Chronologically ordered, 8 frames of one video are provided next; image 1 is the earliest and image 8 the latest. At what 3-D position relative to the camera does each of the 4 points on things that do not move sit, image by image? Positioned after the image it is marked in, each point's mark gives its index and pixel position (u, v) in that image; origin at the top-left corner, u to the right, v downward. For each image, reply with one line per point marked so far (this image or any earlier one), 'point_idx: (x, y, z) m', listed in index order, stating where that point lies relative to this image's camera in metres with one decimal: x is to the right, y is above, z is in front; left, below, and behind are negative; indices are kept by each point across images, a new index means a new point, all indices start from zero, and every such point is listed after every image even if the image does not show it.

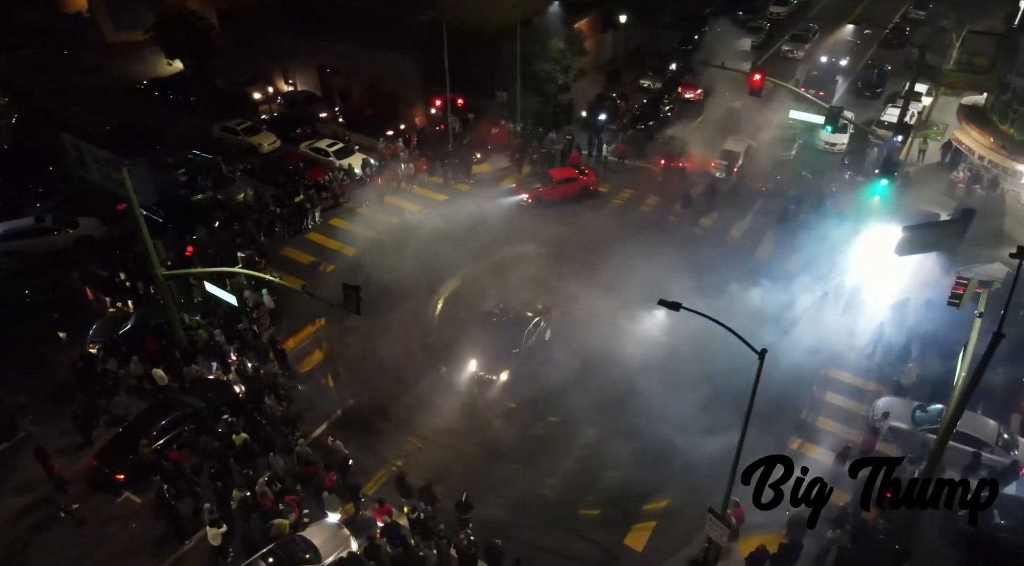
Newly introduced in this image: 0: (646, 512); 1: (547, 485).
0: (+3.6, -6.1, +18.5) m
1: (+0.9, -5.7, +19.0) m
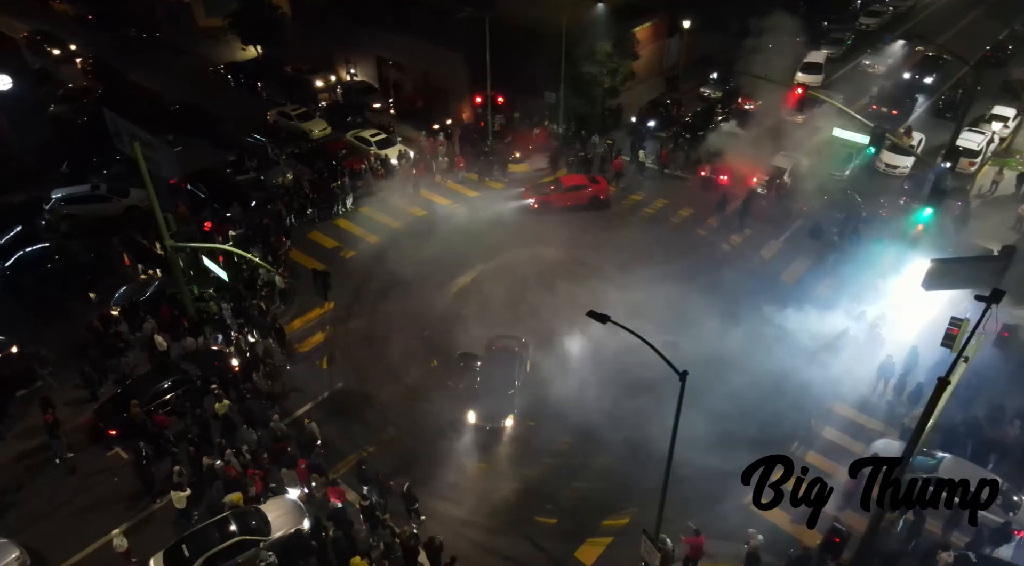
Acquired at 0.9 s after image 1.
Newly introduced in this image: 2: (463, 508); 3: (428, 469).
0: (+2.4, -6.4, +18.1) m
1: (-0.1, -5.7, +18.9) m
2: (-1.3, -6.0, +18.4) m
3: (-2.4, -5.3, +19.4) m
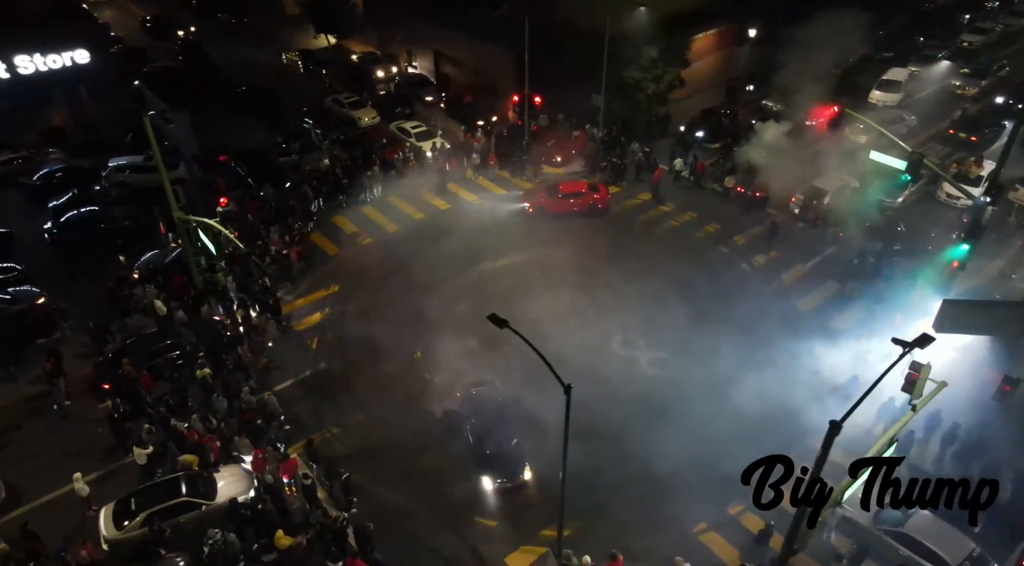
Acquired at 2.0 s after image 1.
0: (+0.8, -6.6, +17.8) m
1: (-1.6, -5.6, +18.9) m
2: (-2.8, -5.8, +18.6) m
3: (-3.7, -5.0, +19.7) m
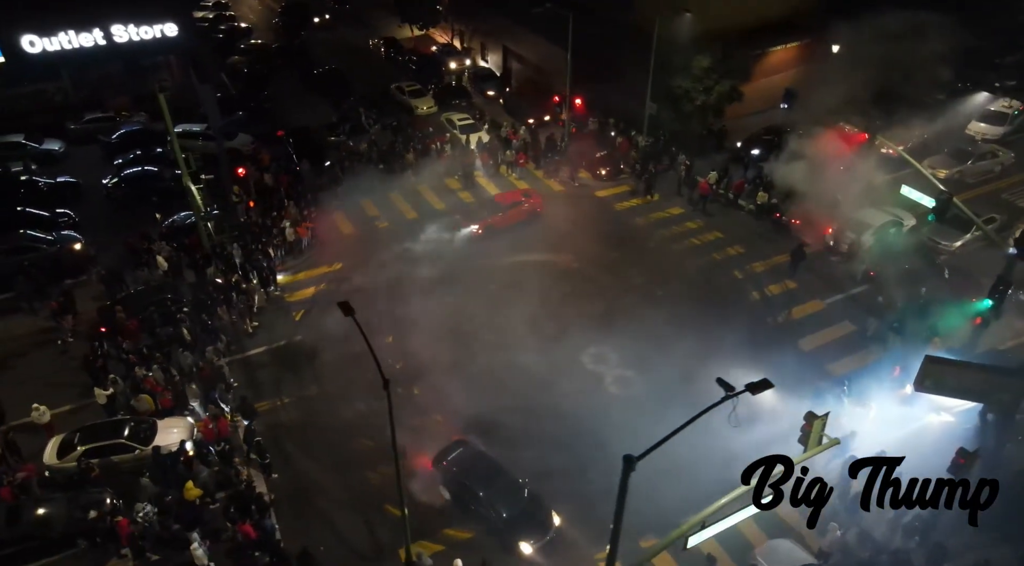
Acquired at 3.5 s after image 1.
0: (-1.8, -6.5, +17.6) m
1: (-3.8, -5.3, +19.2) m
2: (-5.1, -5.3, +19.0) m
3: (-5.6, -4.4, +20.3) m
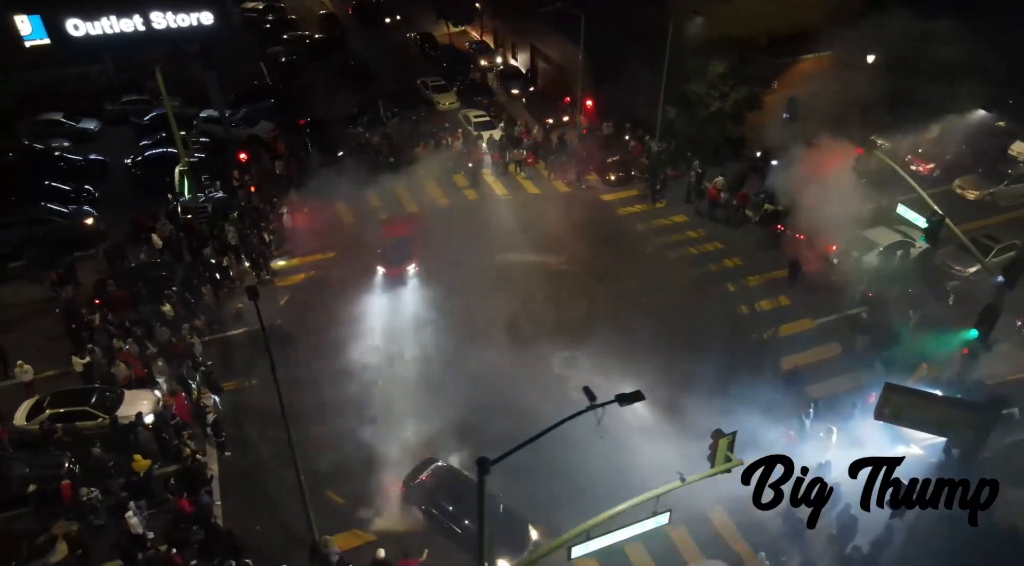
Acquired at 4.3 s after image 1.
0: (-3.4, -6.3, +17.7) m
1: (-5.2, -5.0, +19.4) m
2: (-6.5, -4.9, +19.4) m
3: (-6.9, -4.0, +20.7) m
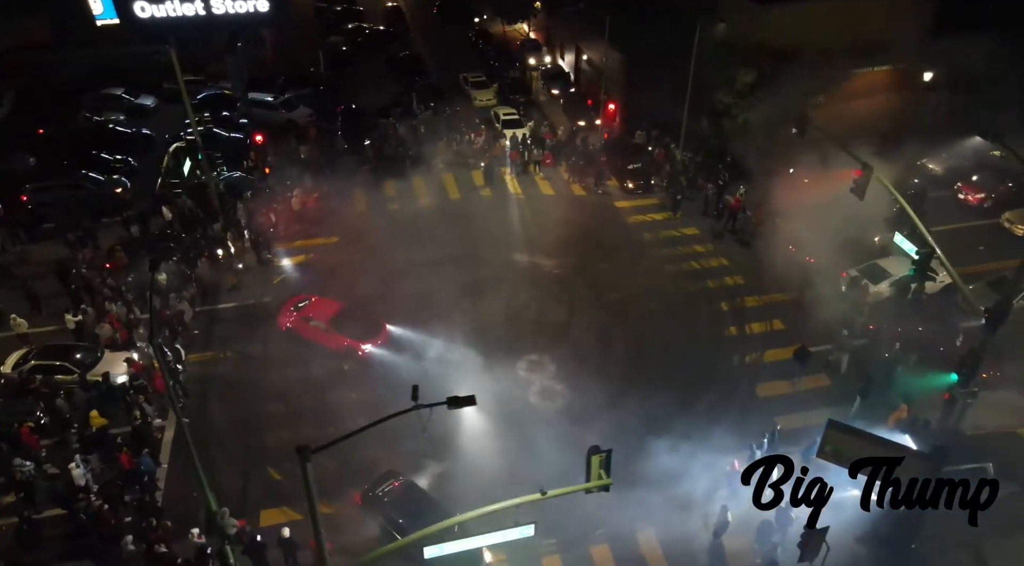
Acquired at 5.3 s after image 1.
0: (-5.4, -5.9, +18.1) m
1: (-6.8, -4.4, +20.0) m
2: (-8.1, -4.2, +20.1) m
3: (-8.3, -3.3, +21.4) m
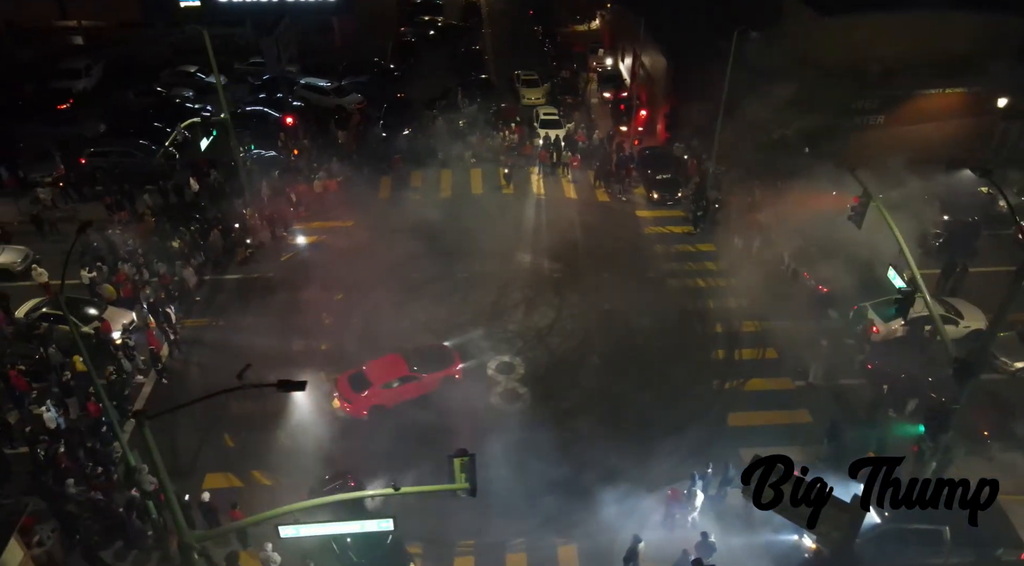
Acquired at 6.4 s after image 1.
0: (-7.1, -5.2, +18.8) m
1: (-8.2, -3.7, +20.8) m
2: (-9.4, -3.4, +21.1) m
3: (-9.3, -2.4, +22.5) m
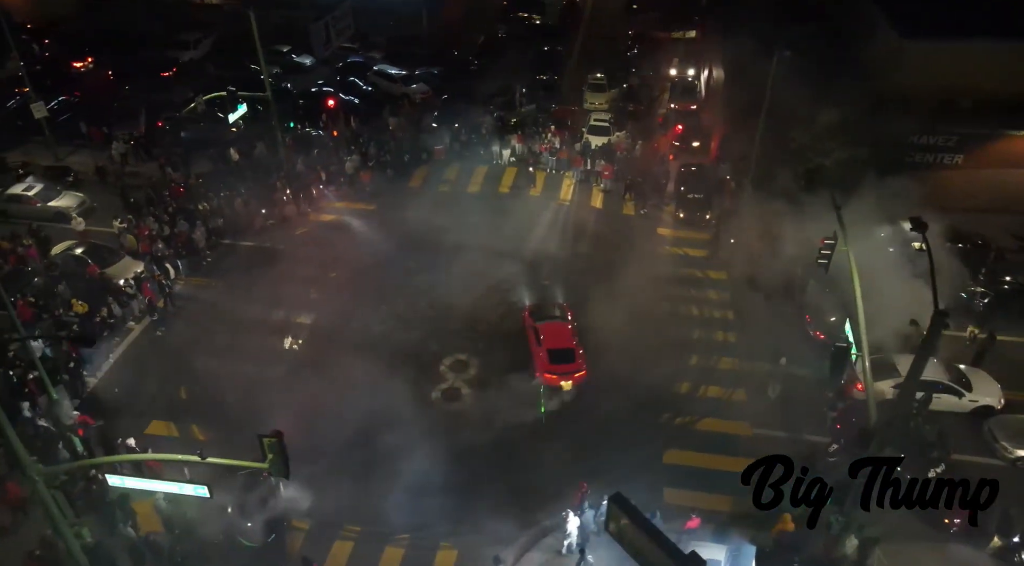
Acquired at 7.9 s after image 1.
0: (-9.3, -4.2, +20.1) m
1: (-9.8, -2.6, +22.3) m
2: (-10.9, -2.1, +22.8) m
3: (-10.5, -1.2, +24.1) m
